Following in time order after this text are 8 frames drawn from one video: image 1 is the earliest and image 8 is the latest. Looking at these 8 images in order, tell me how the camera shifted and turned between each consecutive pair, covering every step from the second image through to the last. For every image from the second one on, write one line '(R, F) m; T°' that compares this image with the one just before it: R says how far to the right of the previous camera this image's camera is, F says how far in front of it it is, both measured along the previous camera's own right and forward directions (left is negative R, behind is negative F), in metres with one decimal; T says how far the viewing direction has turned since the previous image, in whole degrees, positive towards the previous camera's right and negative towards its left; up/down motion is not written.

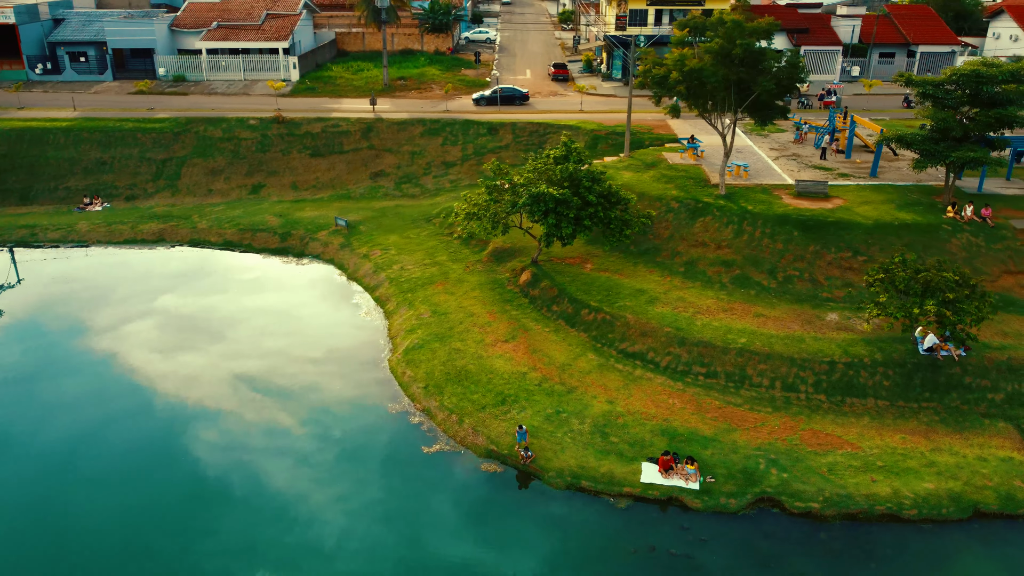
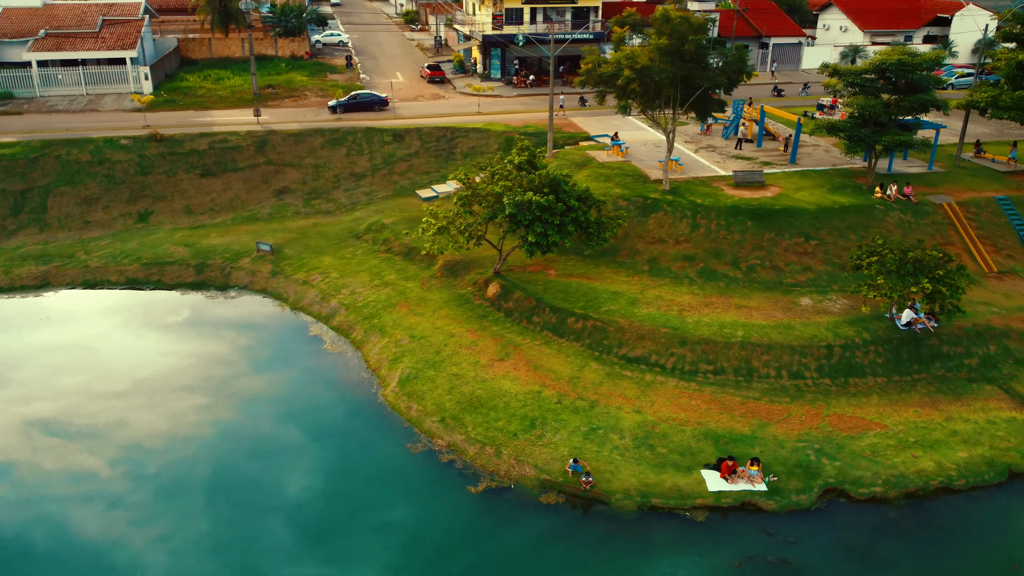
(-6.9, +2.6) m; +13°
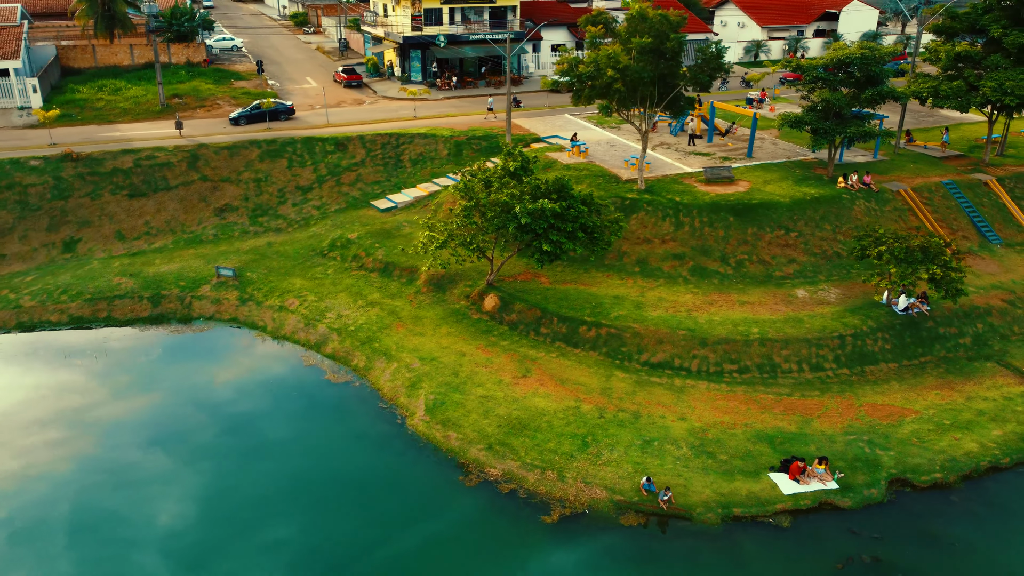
(-5.7, +2.0) m; +9°
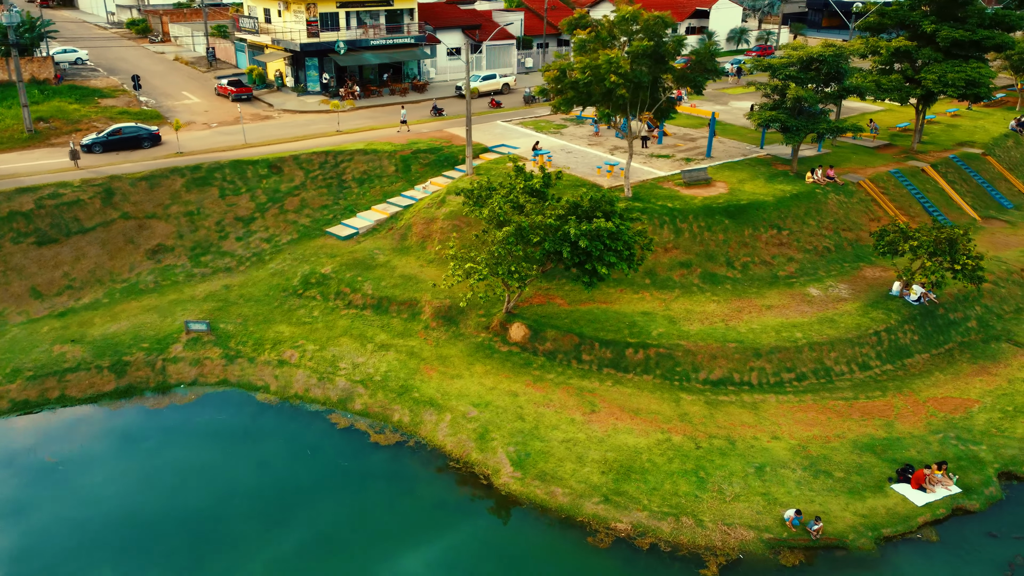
(-8.2, +3.7) m; +12°
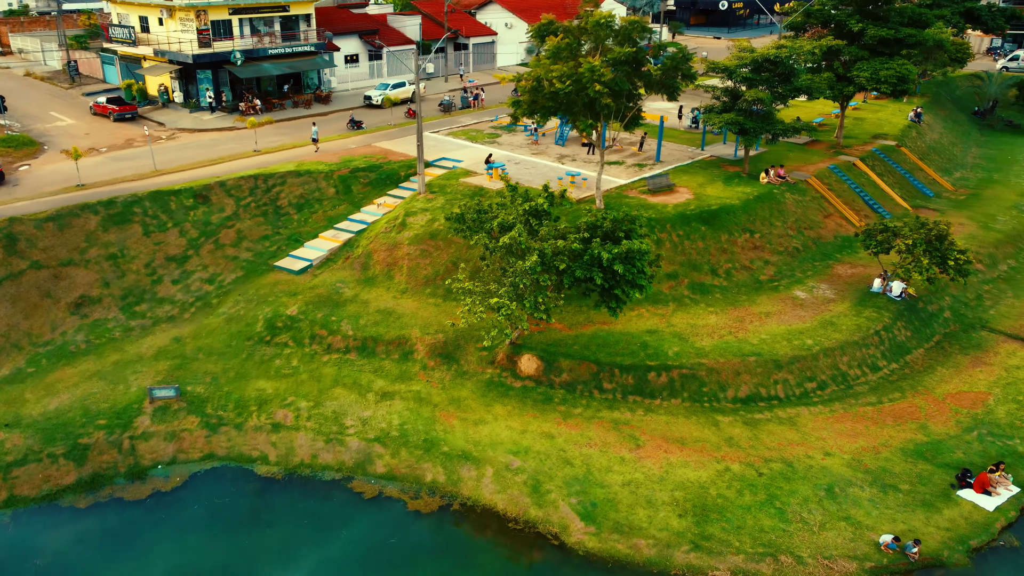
(-5.7, +3.1) m; +10°
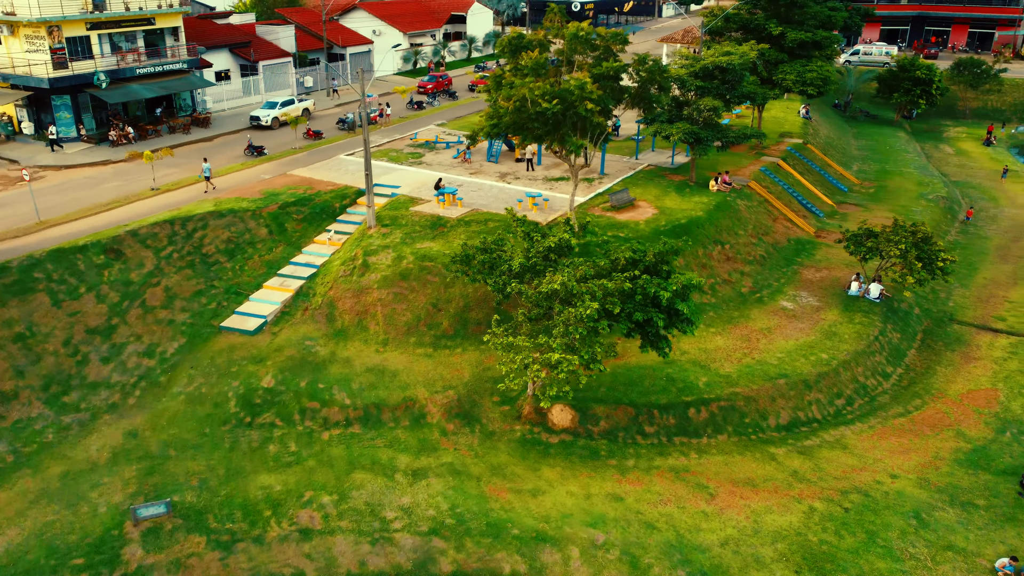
(-6.5, +3.9) m; +12°
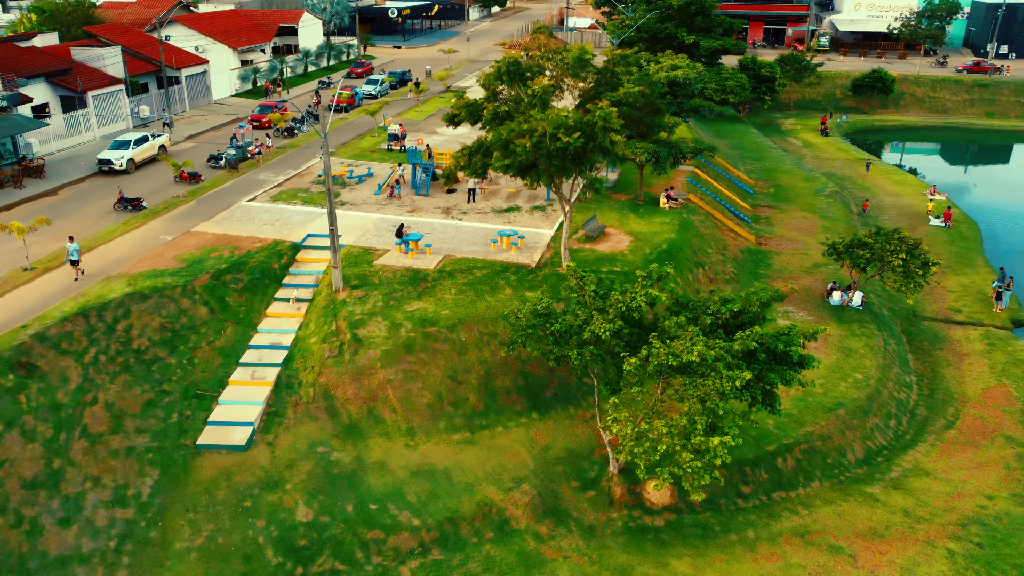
(-8.5, +5.2) m; +15°
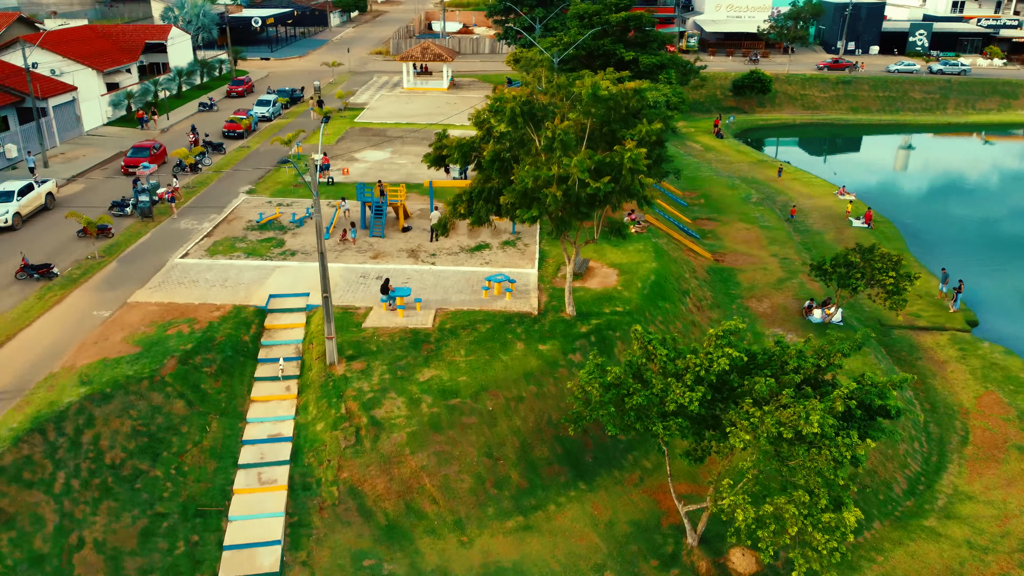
(-5.7, +3.1) m; +11°
